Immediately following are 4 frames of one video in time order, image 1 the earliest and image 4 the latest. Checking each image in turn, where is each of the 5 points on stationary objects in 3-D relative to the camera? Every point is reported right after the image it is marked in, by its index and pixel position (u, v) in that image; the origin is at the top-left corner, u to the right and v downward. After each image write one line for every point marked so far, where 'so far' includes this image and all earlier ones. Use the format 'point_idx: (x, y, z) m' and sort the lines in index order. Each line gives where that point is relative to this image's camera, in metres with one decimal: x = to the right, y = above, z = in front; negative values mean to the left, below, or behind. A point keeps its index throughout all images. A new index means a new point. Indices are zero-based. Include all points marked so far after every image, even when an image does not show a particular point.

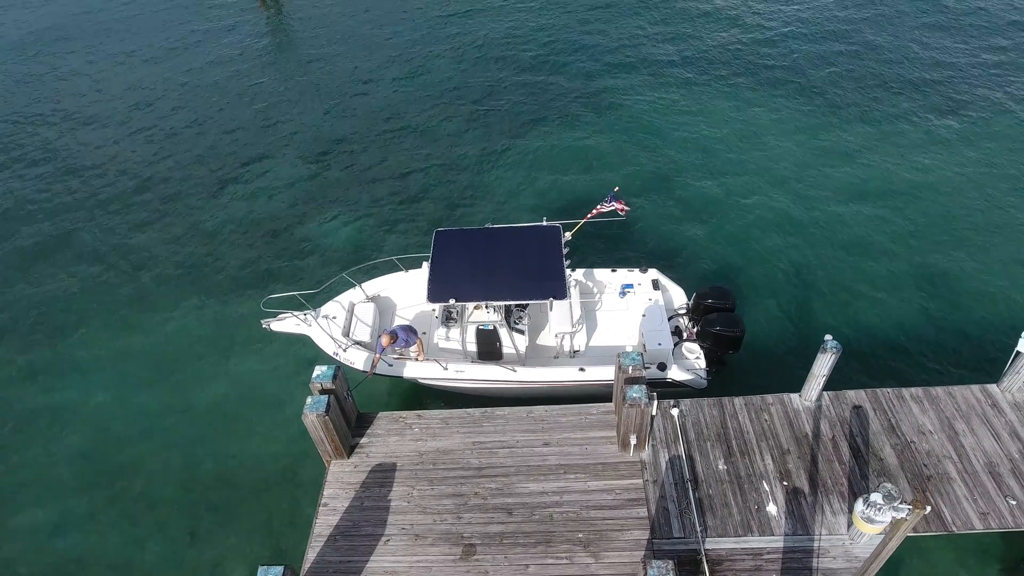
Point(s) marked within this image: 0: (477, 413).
0: (-0.8, -2.7, +19.3) m
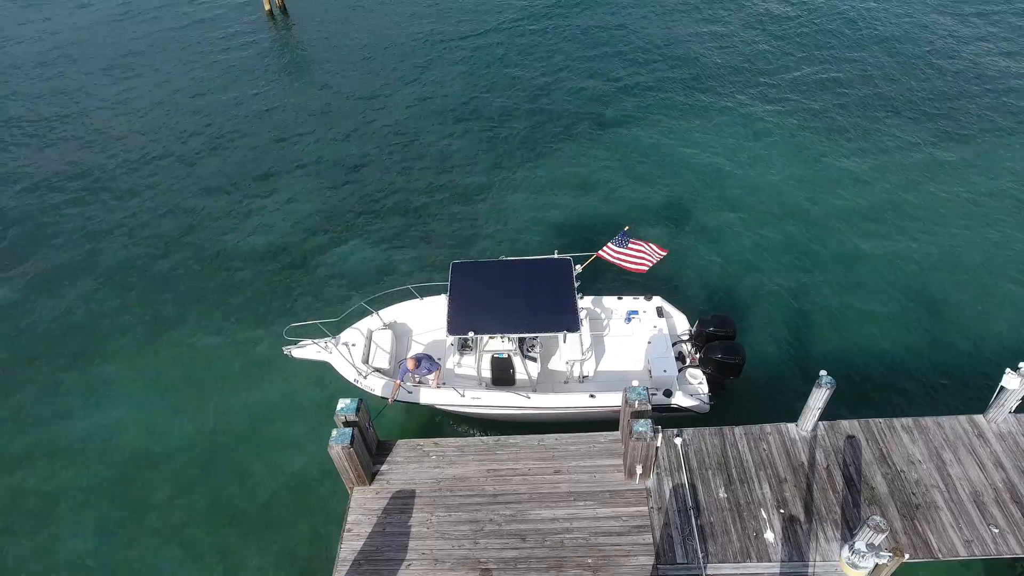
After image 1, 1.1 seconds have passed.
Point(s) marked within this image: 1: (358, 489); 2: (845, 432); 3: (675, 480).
0: (-0.5, -3.5, +20.4) m
1: (-3.3, -4.3, +19.1) m
2: (+7.3, -3.1, +19.6) m
3: (+3.4, -4.0, +18.9) m
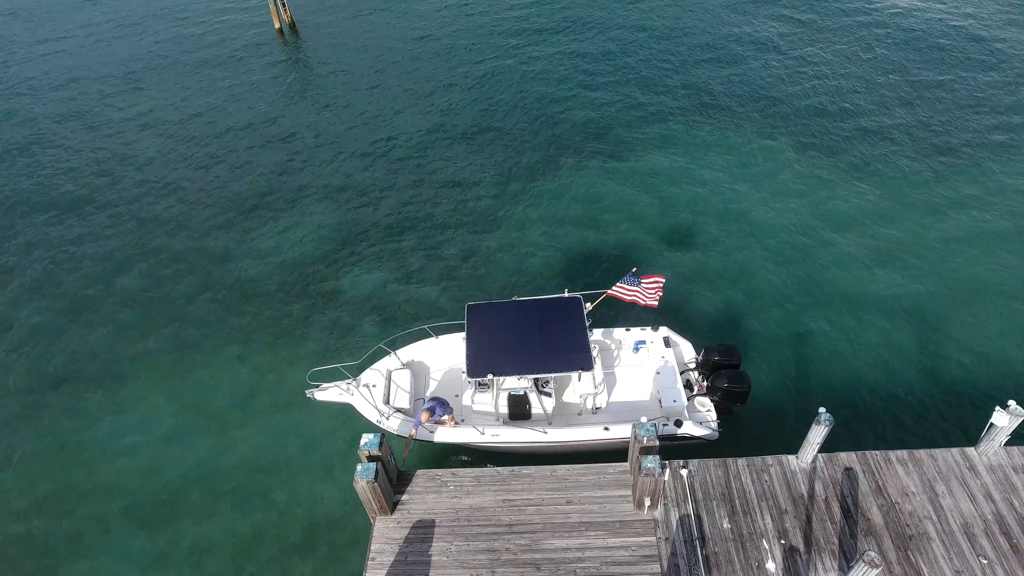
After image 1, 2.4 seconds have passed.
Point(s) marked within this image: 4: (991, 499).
0: (-0.2, -4.3, +21.4) m
1: (-3.0, -5.2, +20.2) m
2: (+7.6, -4.0, +20.7) m
3: (+3.7, -4.9, +19.9) m
4: (+10.3, -4.5, +19.4) m
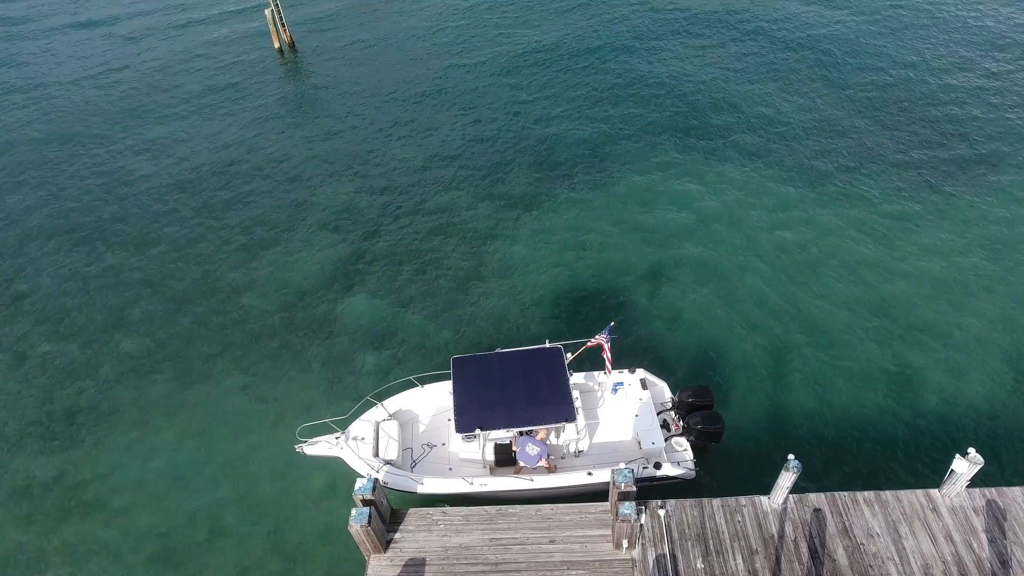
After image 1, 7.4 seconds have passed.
0: (-0.5, -5.5, +22.6) m
1: (-3.3, -6.4, +21.4) m
2: (+7.2, -5.2, +21.7) m
3: (+3.4, -6.1, +21.0) m
4: (+9.9, -5.7, +20.4) m
